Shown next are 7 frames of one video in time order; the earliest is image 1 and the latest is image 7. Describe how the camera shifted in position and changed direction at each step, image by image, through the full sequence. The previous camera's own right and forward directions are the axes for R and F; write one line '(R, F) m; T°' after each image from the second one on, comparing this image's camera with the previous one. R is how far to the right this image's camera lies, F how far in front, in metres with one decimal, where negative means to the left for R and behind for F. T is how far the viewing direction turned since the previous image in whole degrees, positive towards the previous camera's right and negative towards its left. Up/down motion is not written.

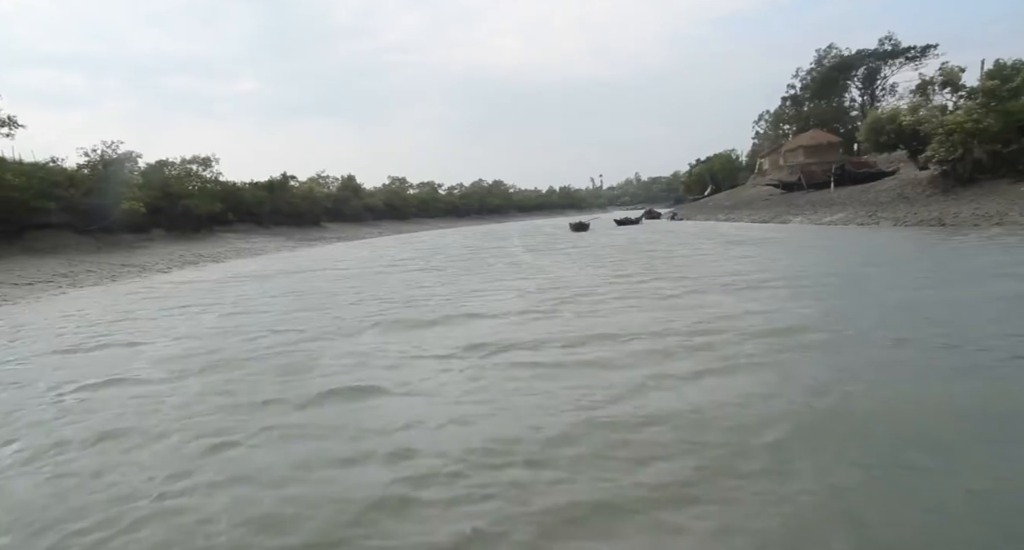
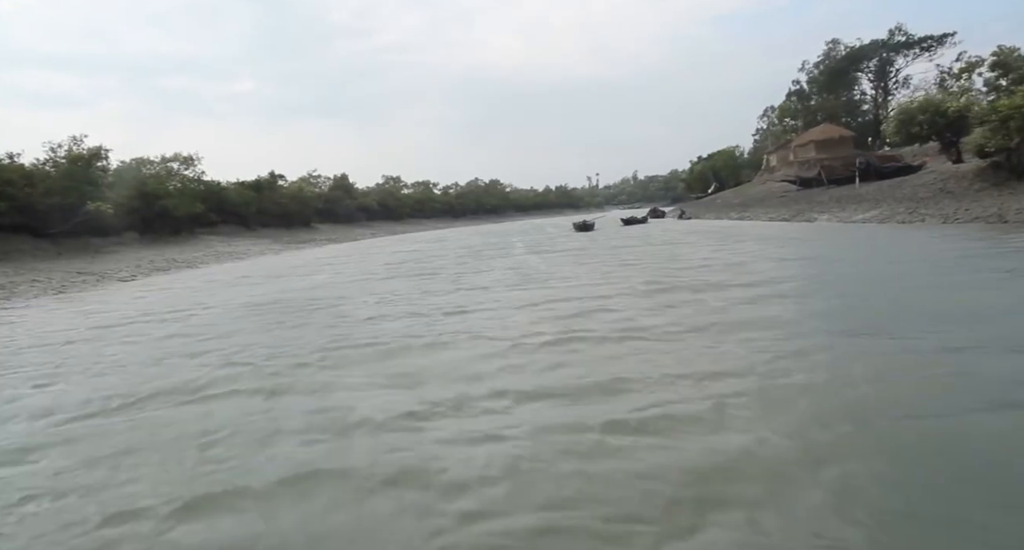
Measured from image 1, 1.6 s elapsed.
(-0.1, +1.7) m; 0°
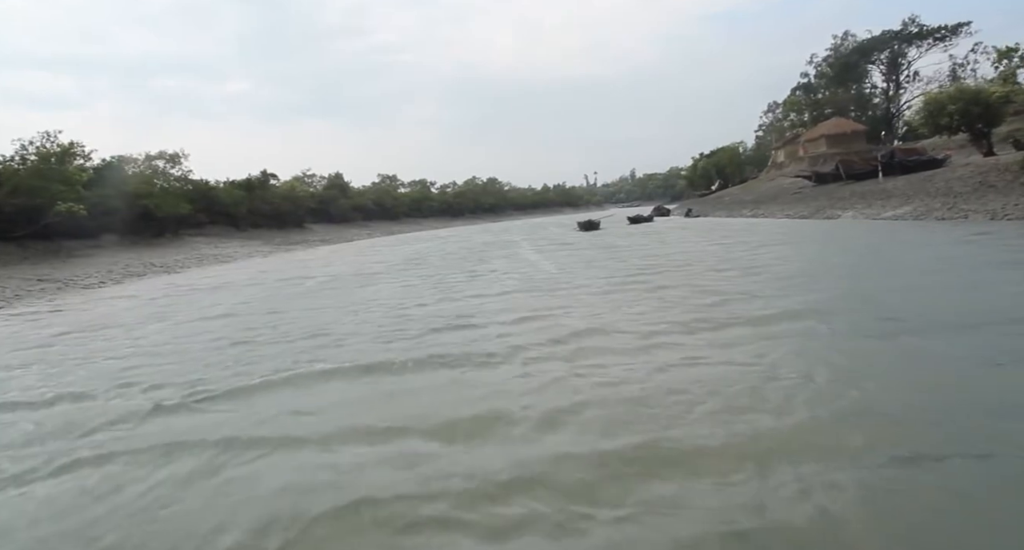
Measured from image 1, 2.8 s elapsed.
(-0.2, +1.3) m; 0°
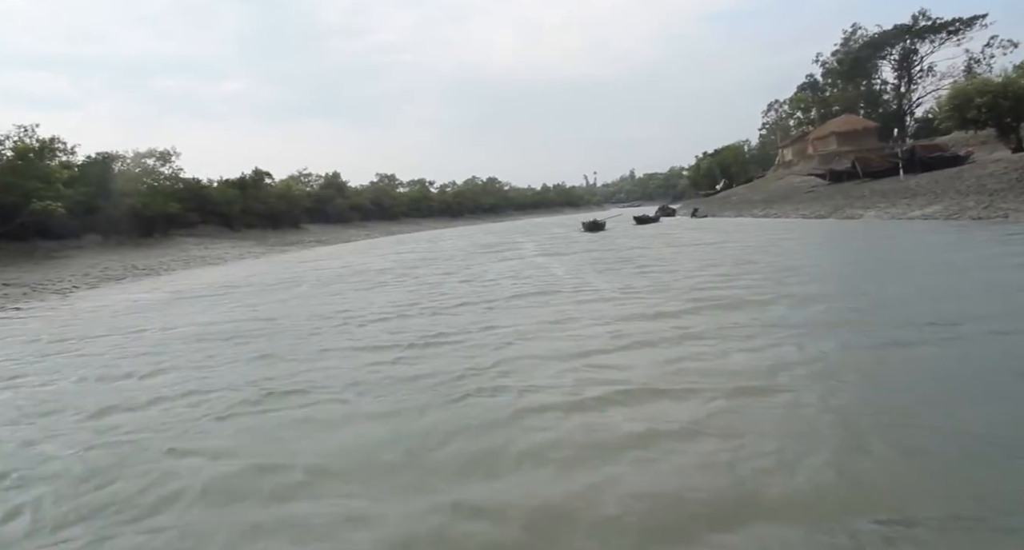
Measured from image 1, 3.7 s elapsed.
(-0.1, +1.0) m; 0°
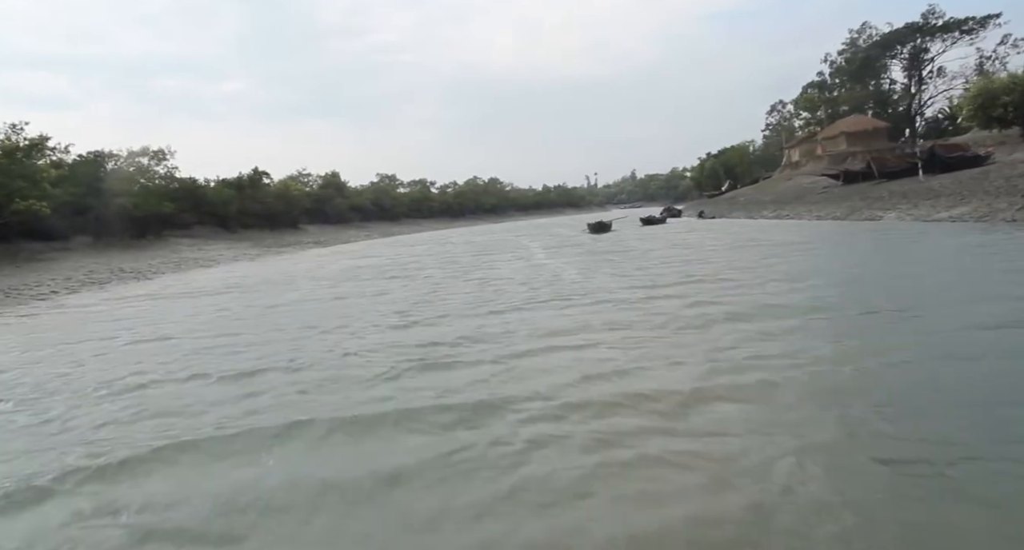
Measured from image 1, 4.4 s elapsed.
(-0.2, +0.7) m; 0°
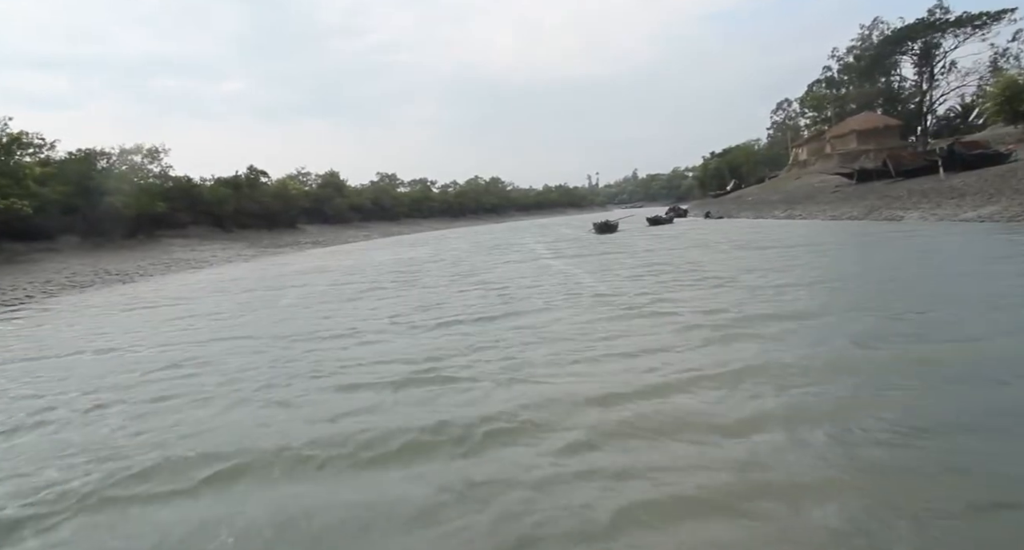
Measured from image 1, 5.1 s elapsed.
(-0.1, +0.8) m; 0°
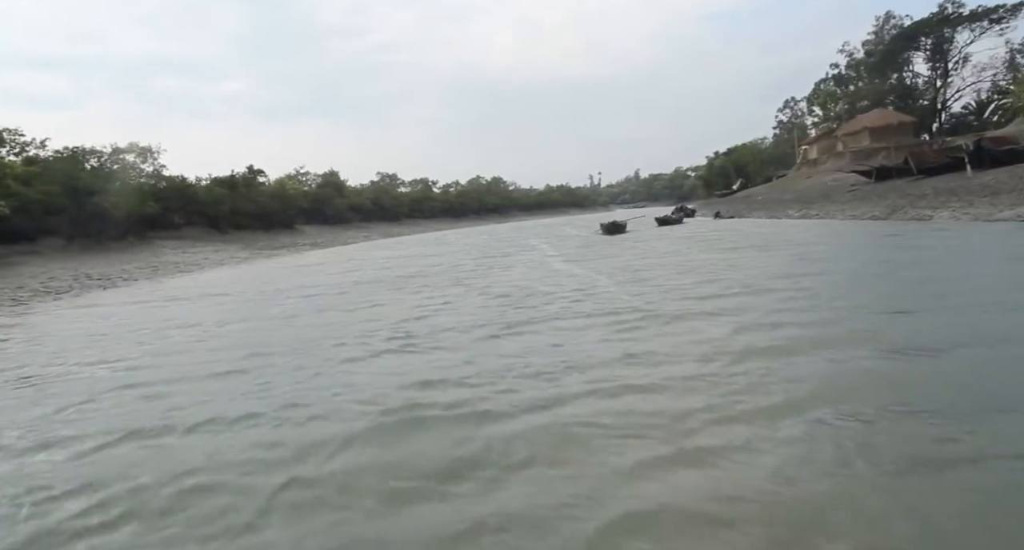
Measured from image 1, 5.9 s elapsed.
(-0.2, +0.9) m; 0°
